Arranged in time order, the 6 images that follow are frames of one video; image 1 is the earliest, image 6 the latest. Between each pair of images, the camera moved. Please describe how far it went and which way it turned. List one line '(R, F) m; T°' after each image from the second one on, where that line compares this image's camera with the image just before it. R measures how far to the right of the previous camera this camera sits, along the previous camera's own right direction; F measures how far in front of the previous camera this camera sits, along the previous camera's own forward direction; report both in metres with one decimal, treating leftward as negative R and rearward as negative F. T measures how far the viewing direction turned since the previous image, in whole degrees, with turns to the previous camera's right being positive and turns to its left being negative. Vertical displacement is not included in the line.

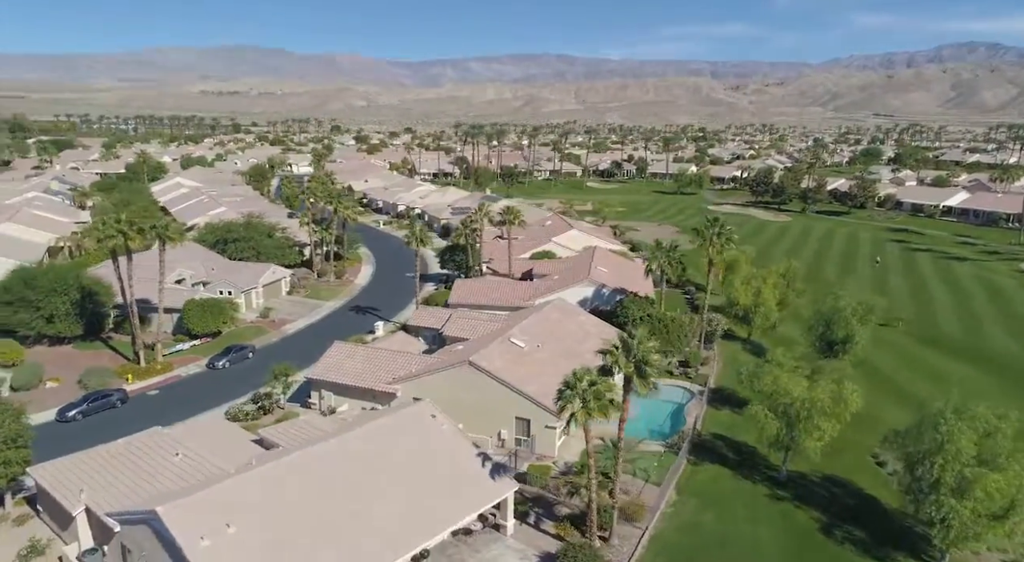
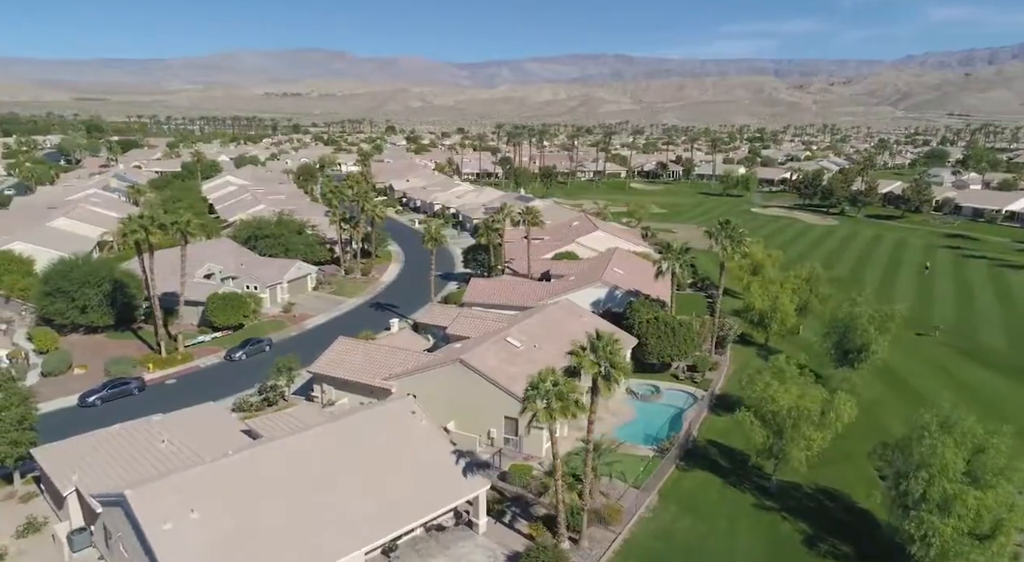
(+3.9, -0.2) m; -5°
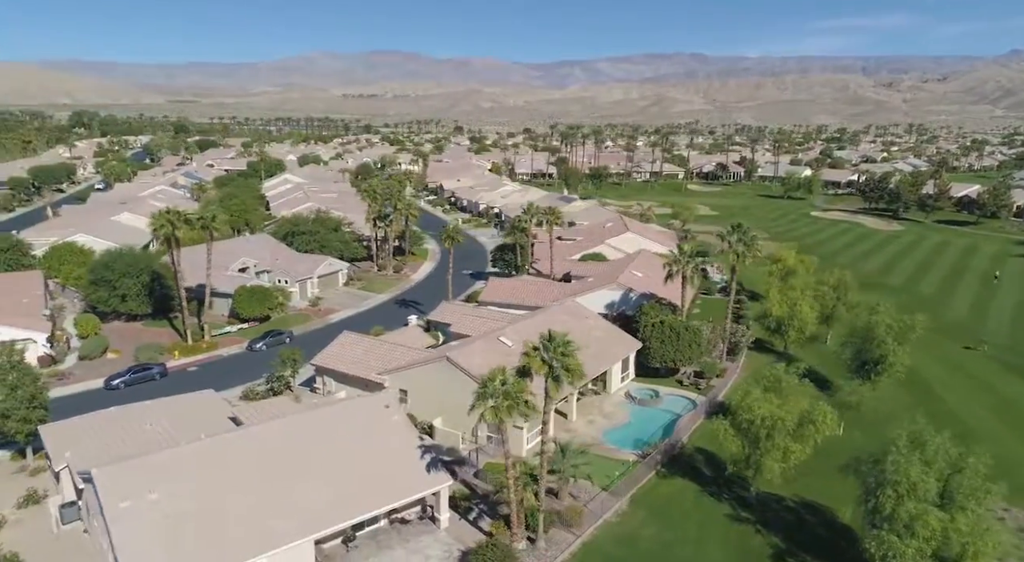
(+5.3, -0.1) m; -6°
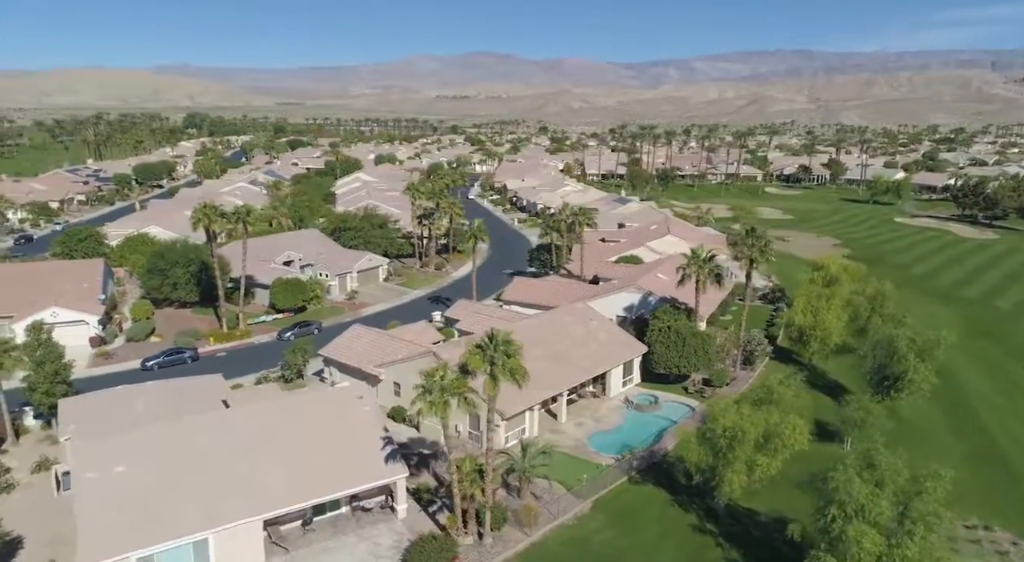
(+6.7, +0.2) m; -8°
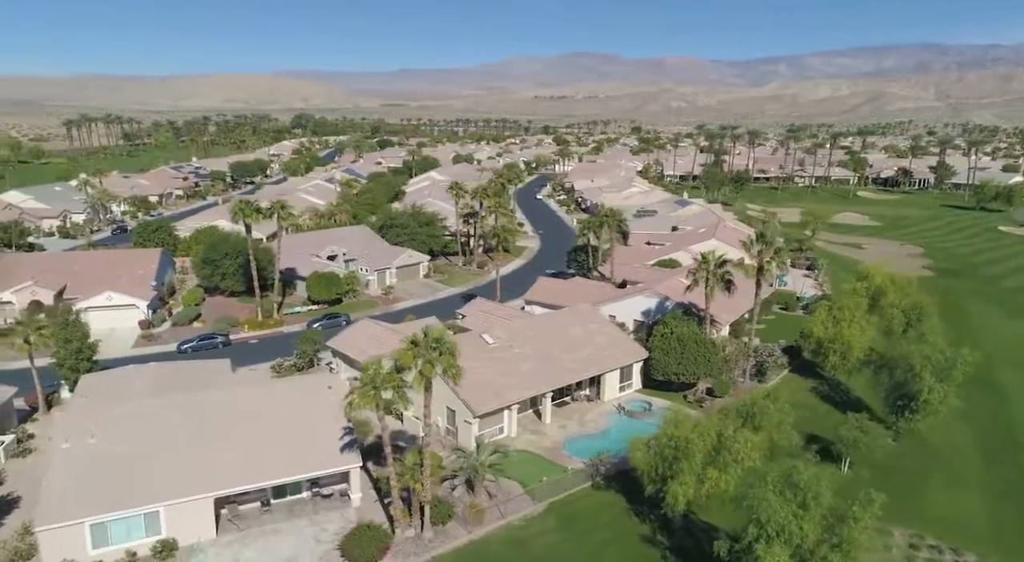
(+7.5, +0.7) m; -9°
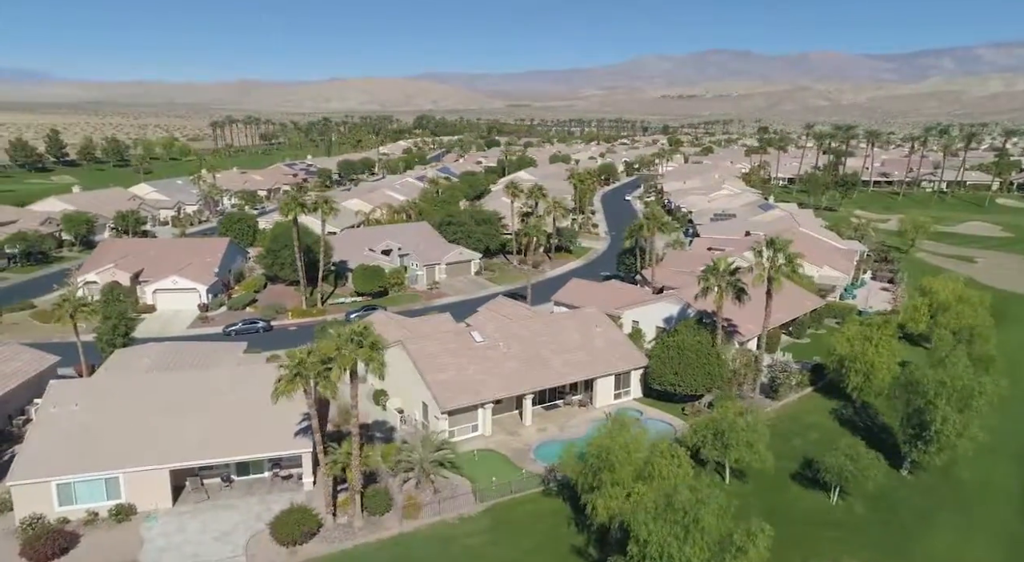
(+9.1, +1.8) m; -11°
